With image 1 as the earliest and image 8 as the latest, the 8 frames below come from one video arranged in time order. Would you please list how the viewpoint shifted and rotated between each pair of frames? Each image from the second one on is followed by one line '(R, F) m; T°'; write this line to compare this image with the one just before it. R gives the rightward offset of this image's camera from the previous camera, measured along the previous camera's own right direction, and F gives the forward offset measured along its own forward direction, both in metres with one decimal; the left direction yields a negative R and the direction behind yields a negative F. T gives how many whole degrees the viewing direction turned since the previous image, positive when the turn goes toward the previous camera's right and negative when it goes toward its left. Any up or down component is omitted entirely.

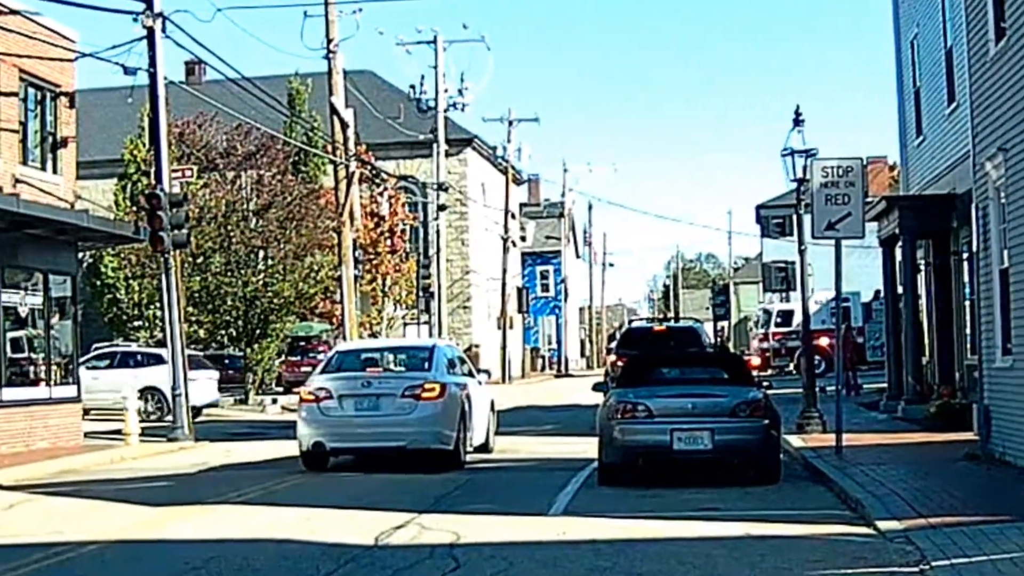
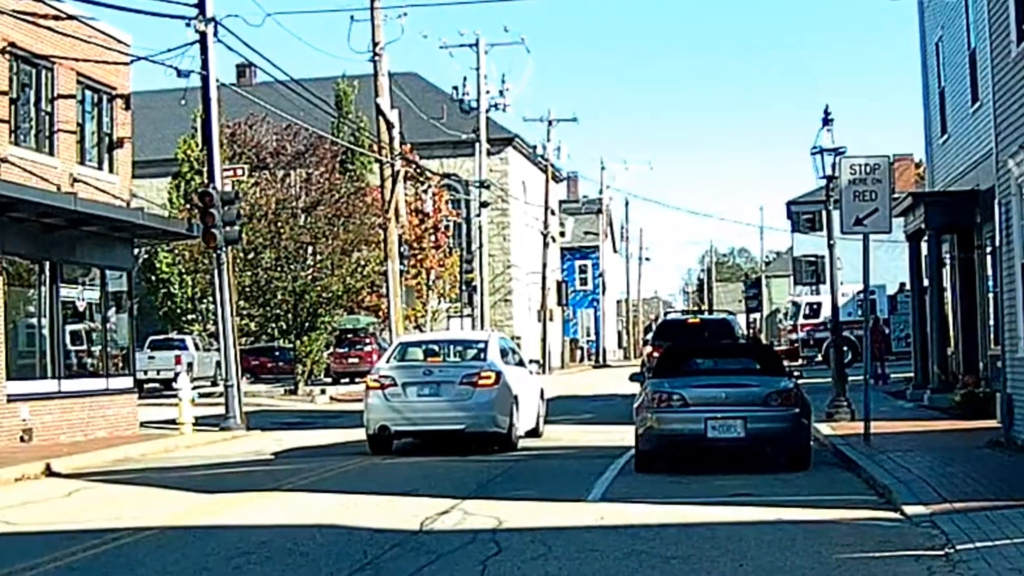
(0.0, -0.6) m; -1°
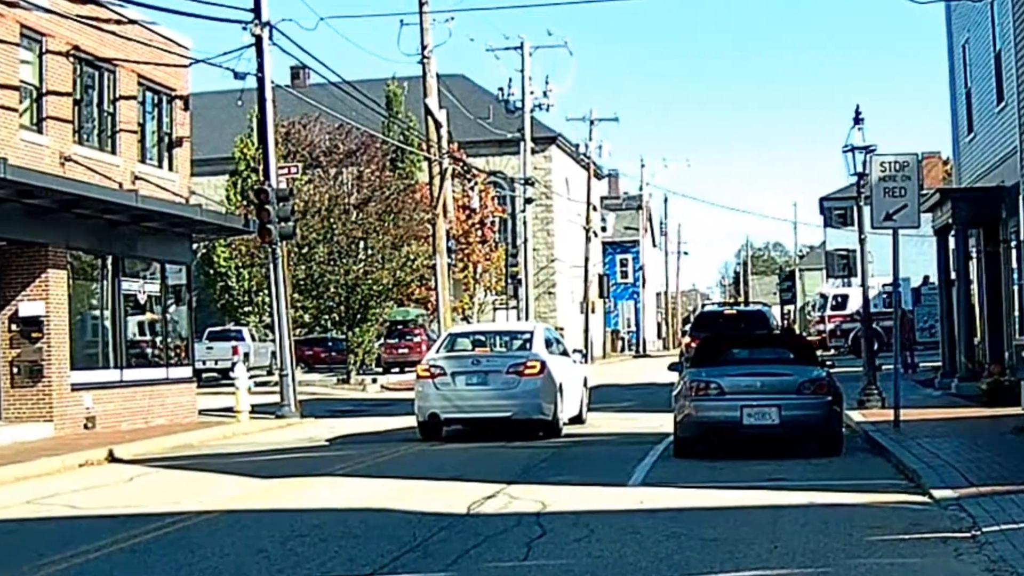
(0.0, -0.8) m; -2°
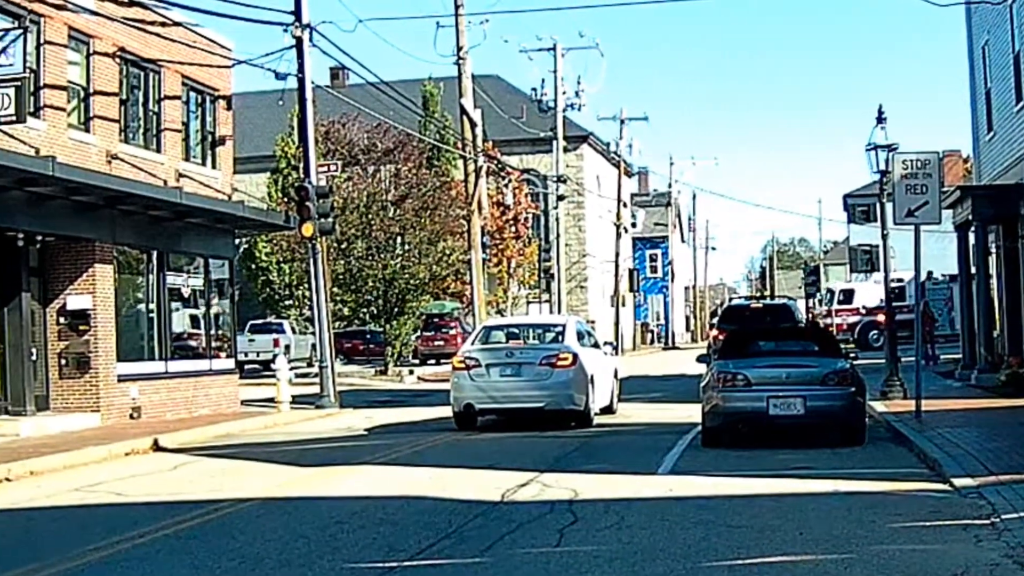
(0.0, -0.6) m; -1°
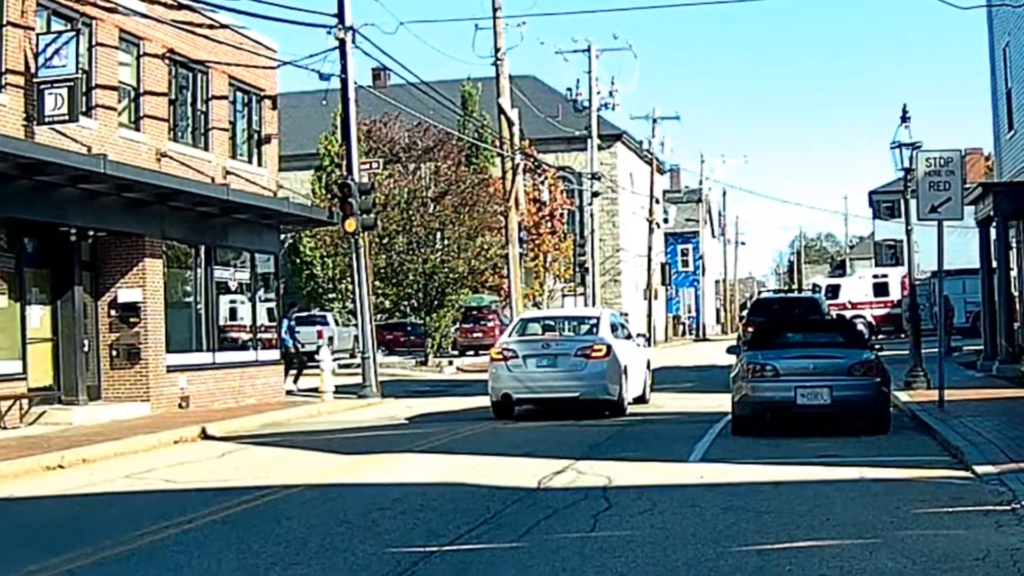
(0.0, -0.7) m; -1°
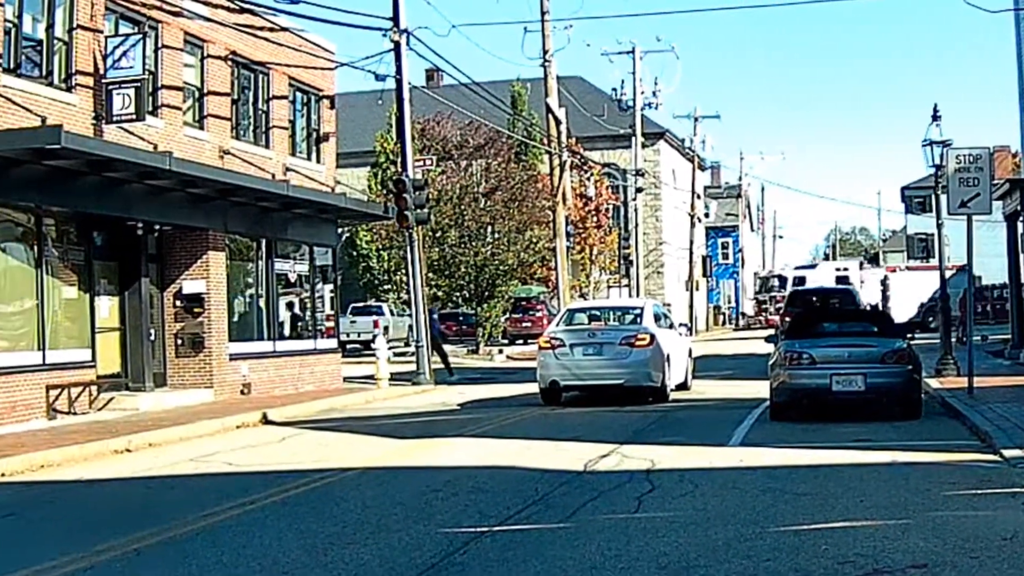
(0.0, -0.9) m; -2°
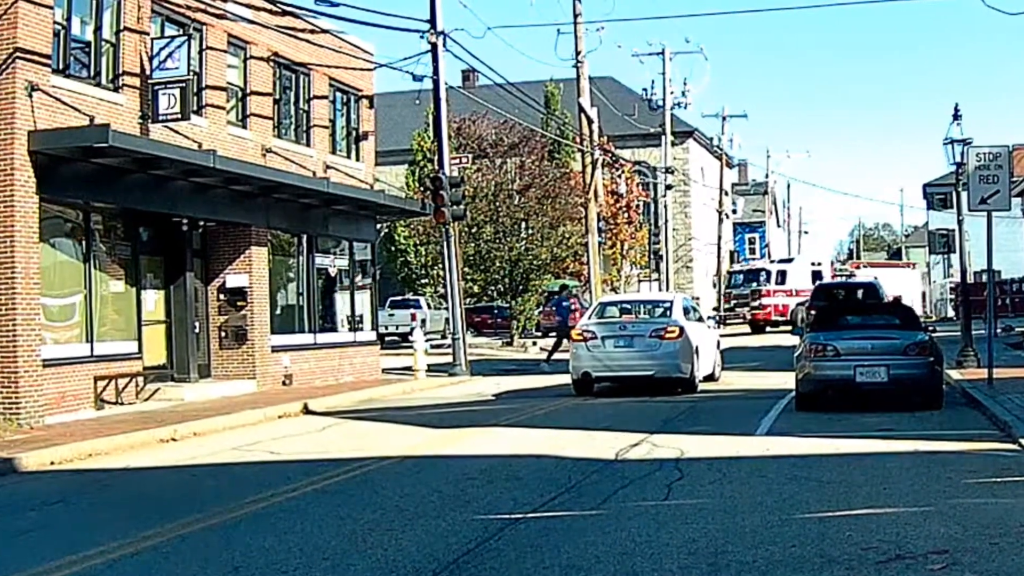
(0.0, -0.7) m; -1°
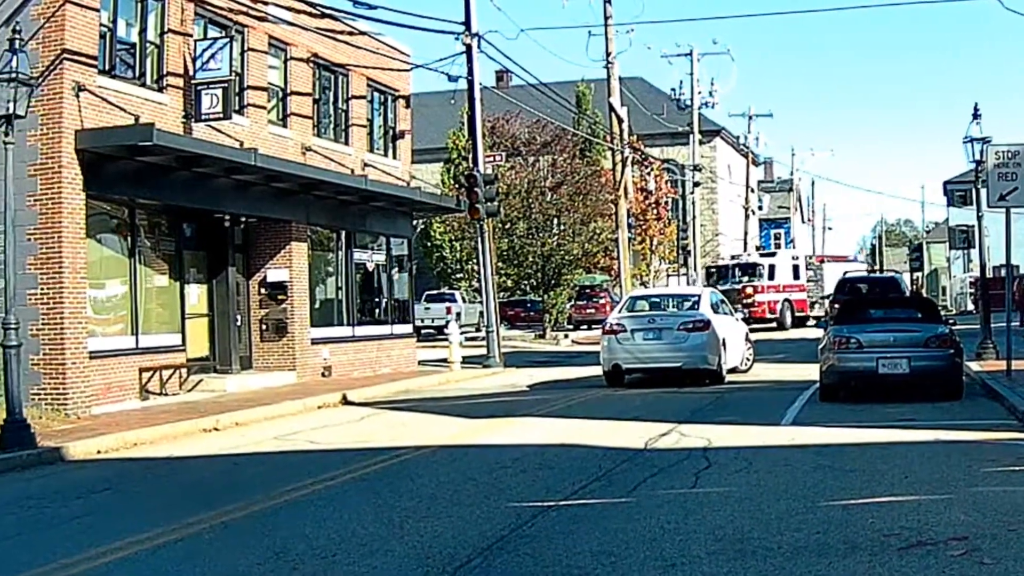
(0.0, -0.7) m; -1°
